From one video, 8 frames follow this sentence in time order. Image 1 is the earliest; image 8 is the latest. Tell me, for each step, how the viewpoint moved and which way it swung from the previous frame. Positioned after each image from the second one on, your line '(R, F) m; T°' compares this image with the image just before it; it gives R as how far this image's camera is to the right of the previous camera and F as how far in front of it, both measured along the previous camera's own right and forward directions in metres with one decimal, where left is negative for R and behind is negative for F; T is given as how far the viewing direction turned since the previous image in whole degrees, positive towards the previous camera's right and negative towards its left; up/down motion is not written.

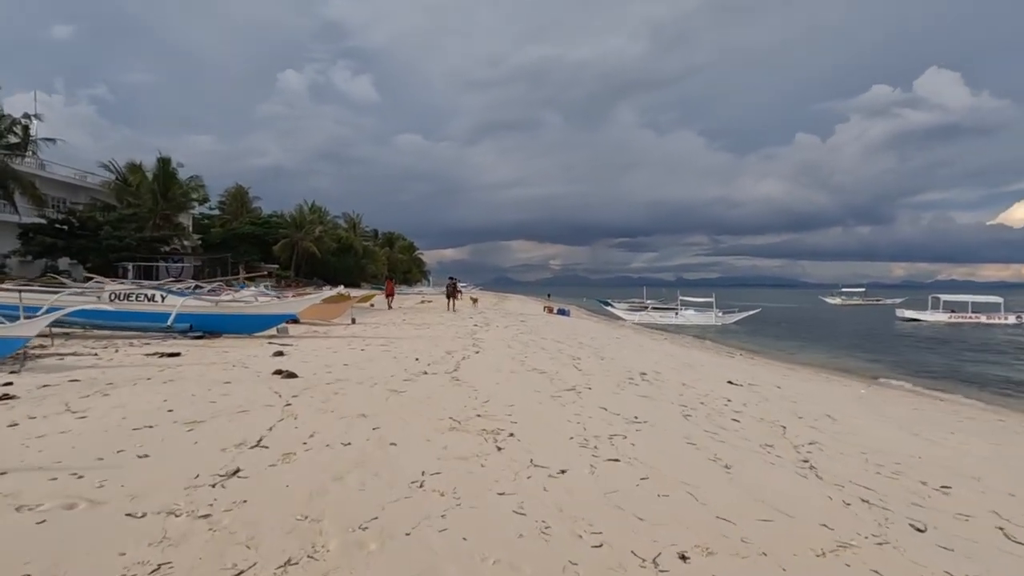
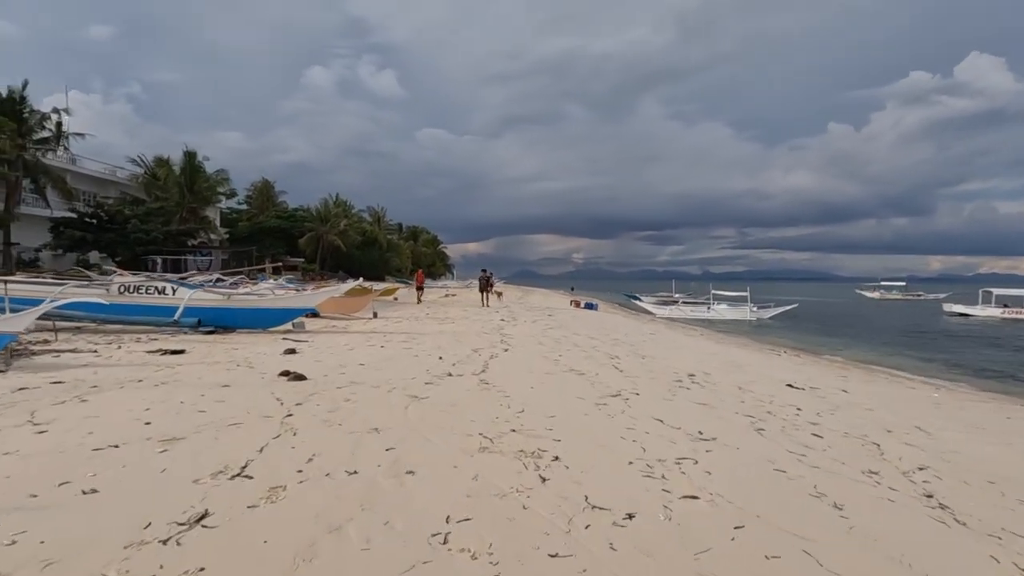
(-0.2, +1.0) m; -3°
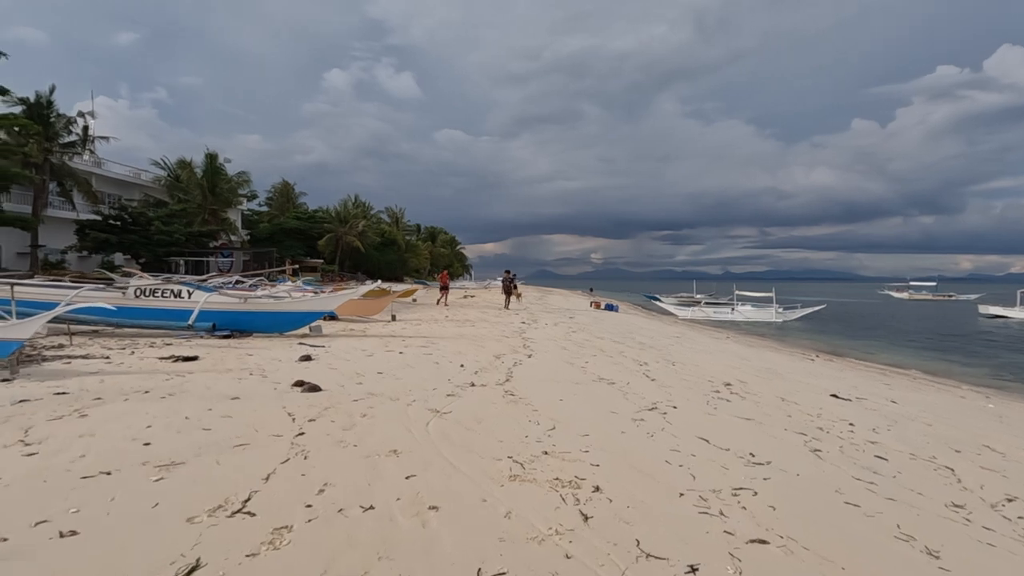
(-0.1, +0.5) m; -2°
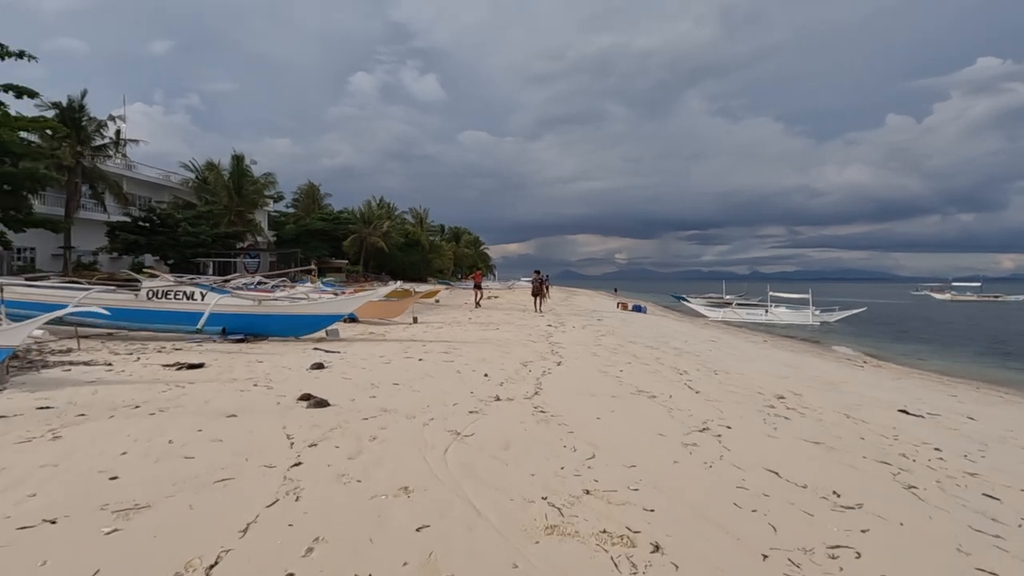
(-0.1, +0.7) m; -3°
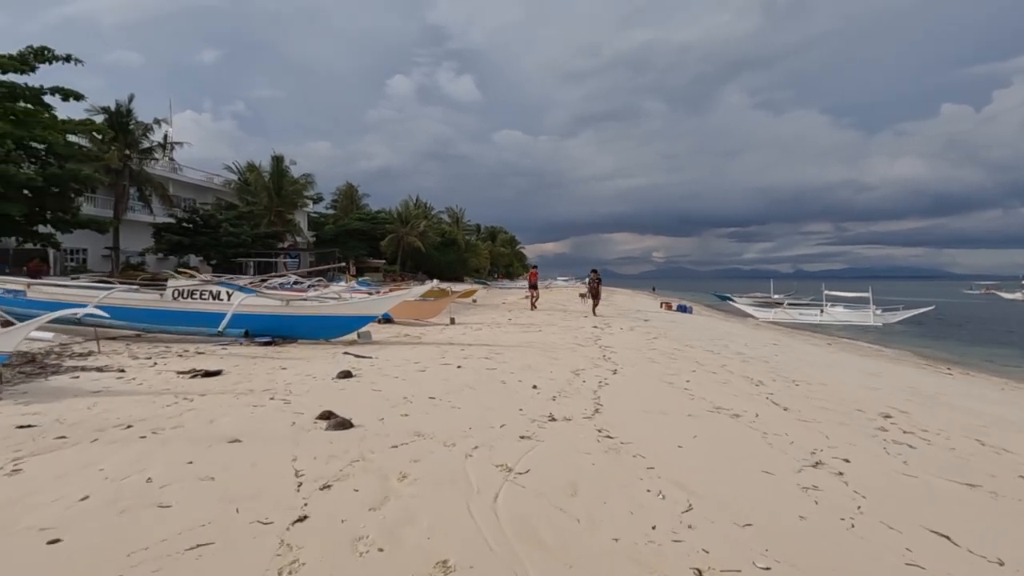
(-0.2, +1.0) m; -4°
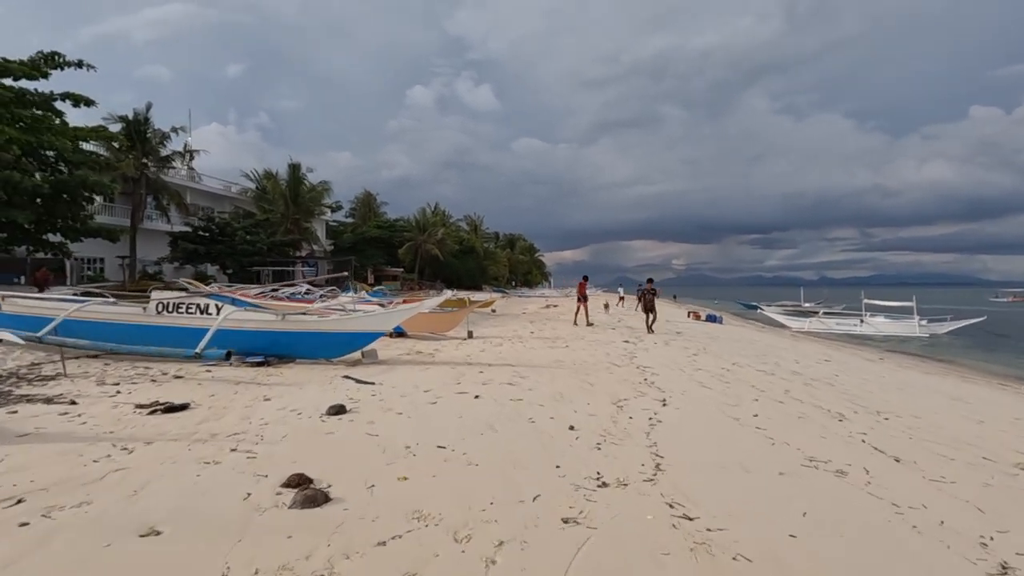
(-0.1, +1.3) m; -2°
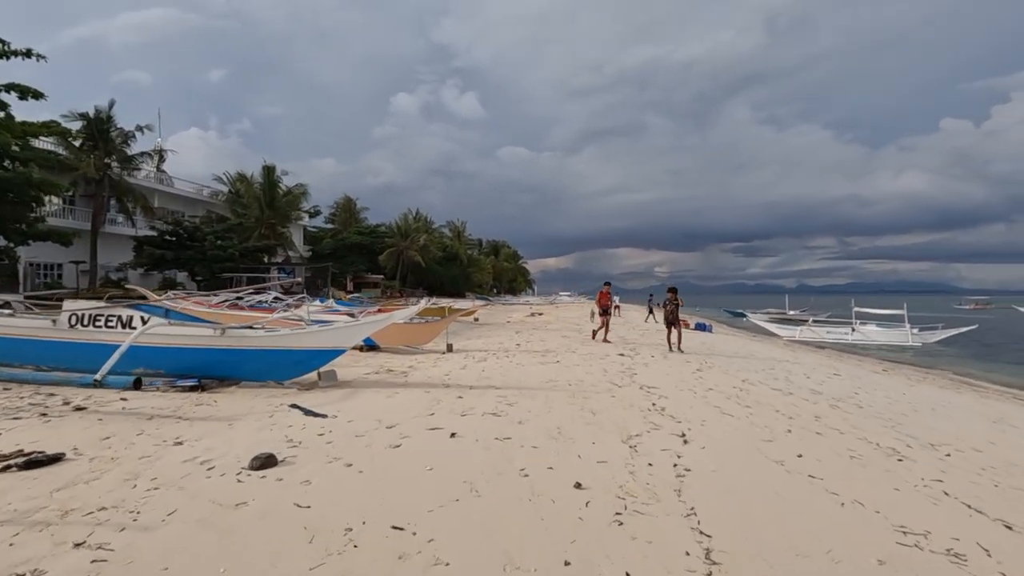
(0.0, +1.3) m; +2°
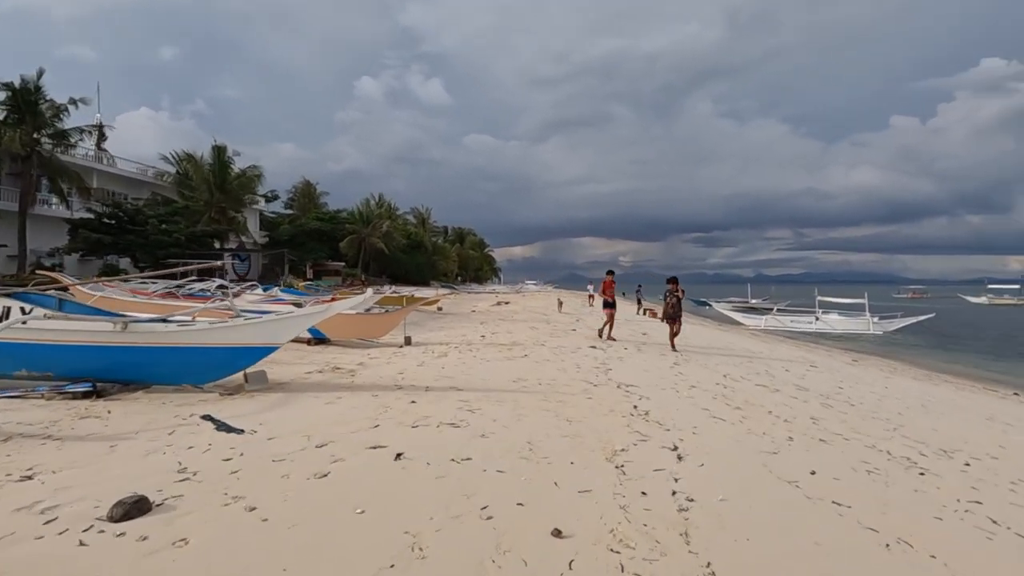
(0.0, +1.0) m; +4°
